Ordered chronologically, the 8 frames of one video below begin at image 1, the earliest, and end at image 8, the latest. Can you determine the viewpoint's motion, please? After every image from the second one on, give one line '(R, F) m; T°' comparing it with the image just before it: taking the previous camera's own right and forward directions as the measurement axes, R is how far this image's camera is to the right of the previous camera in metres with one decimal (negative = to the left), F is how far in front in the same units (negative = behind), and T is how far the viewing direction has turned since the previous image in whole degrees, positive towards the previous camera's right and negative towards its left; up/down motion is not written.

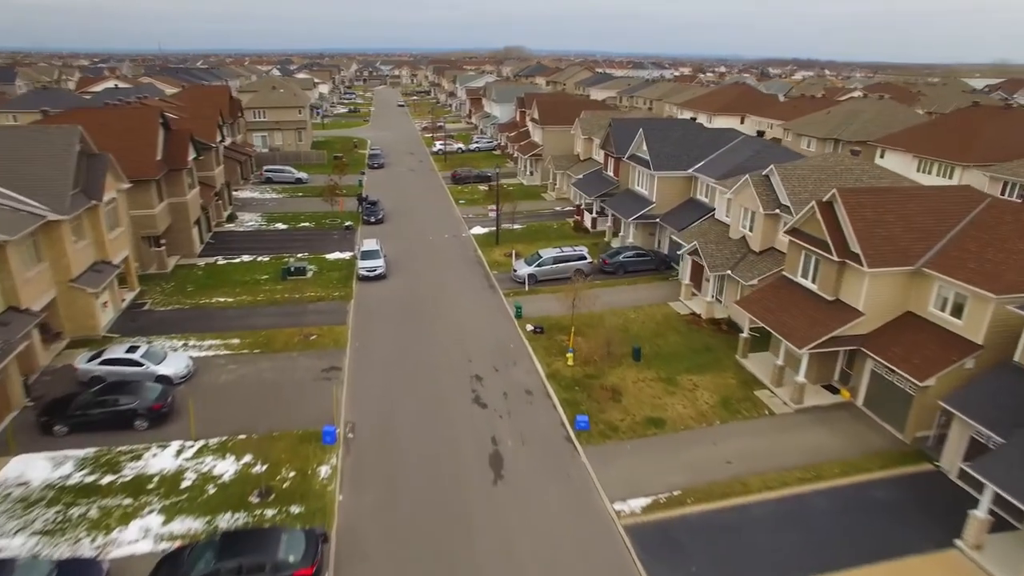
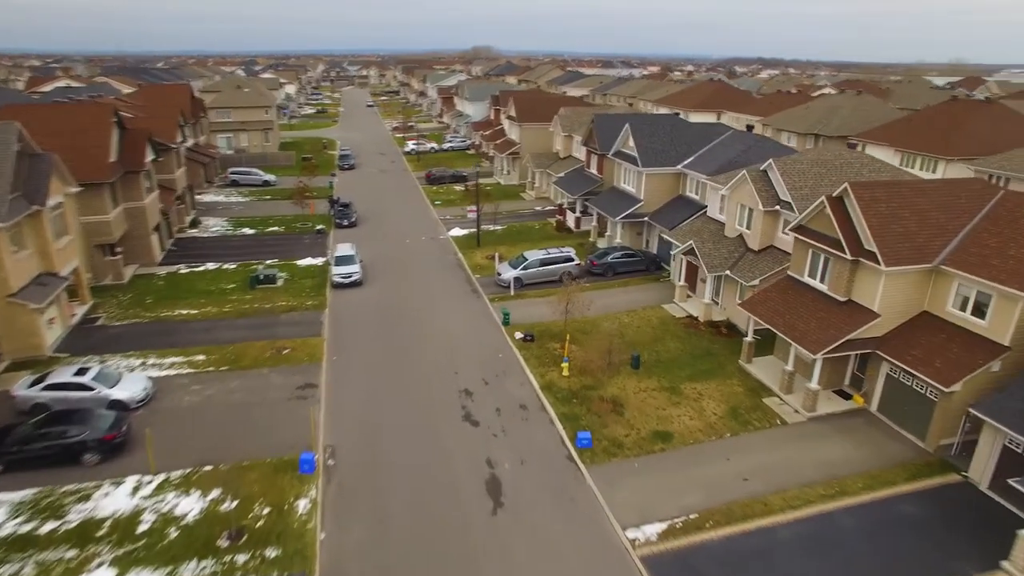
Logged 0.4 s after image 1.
(-0.6, +1.8) m; +2°
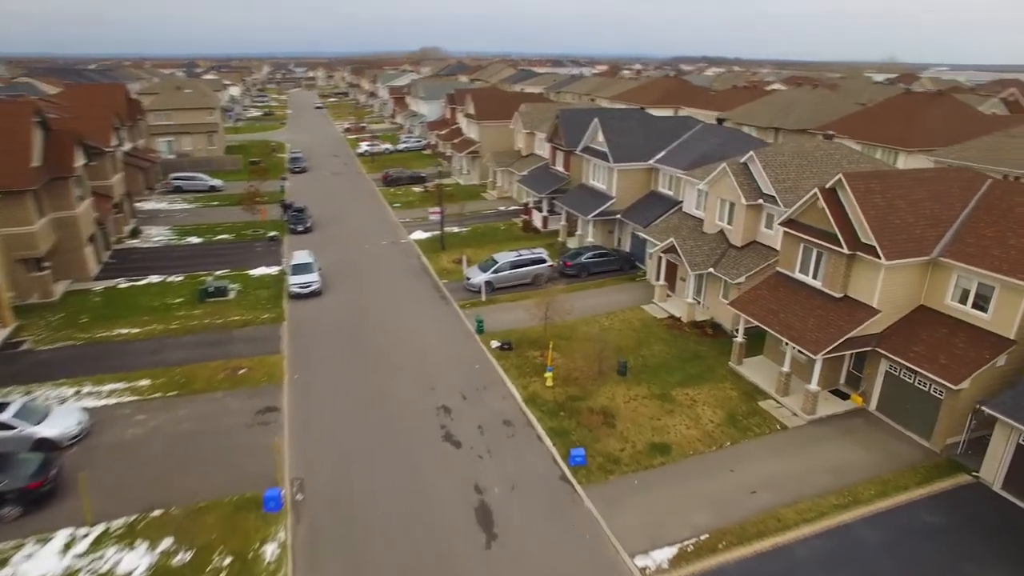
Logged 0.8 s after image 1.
(-0.7, +1.7) m; +4°
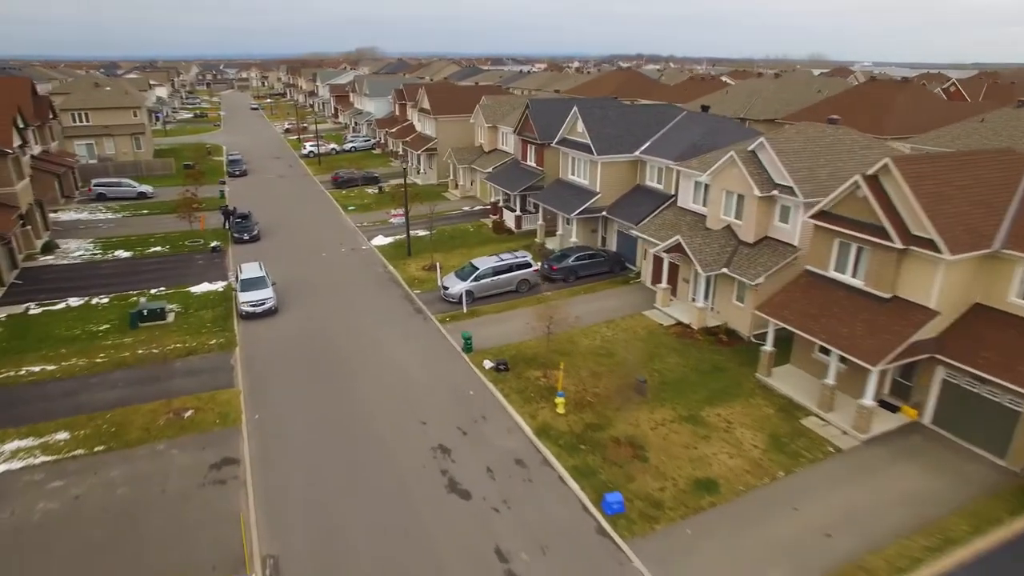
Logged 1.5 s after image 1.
(-1.6, +3.3) m; +5°
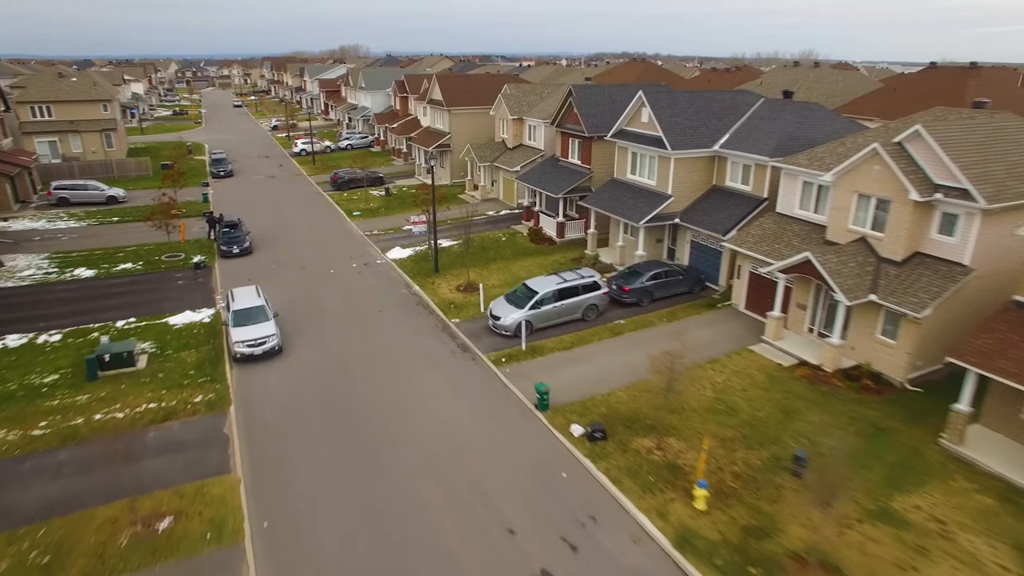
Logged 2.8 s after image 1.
(-2.8, +5.7) m; +1°
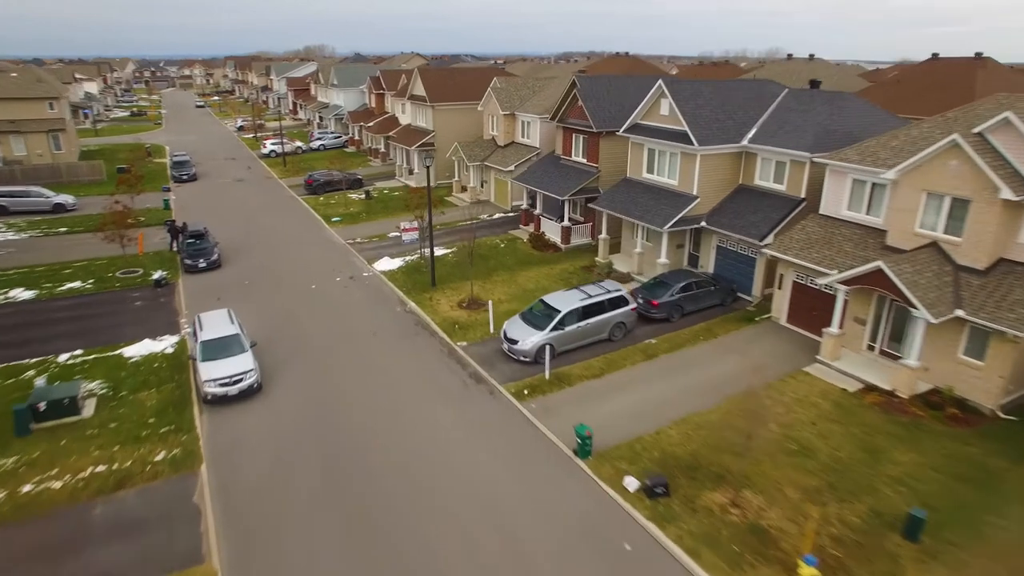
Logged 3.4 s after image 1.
(-1.4, +3.0) m; +3°
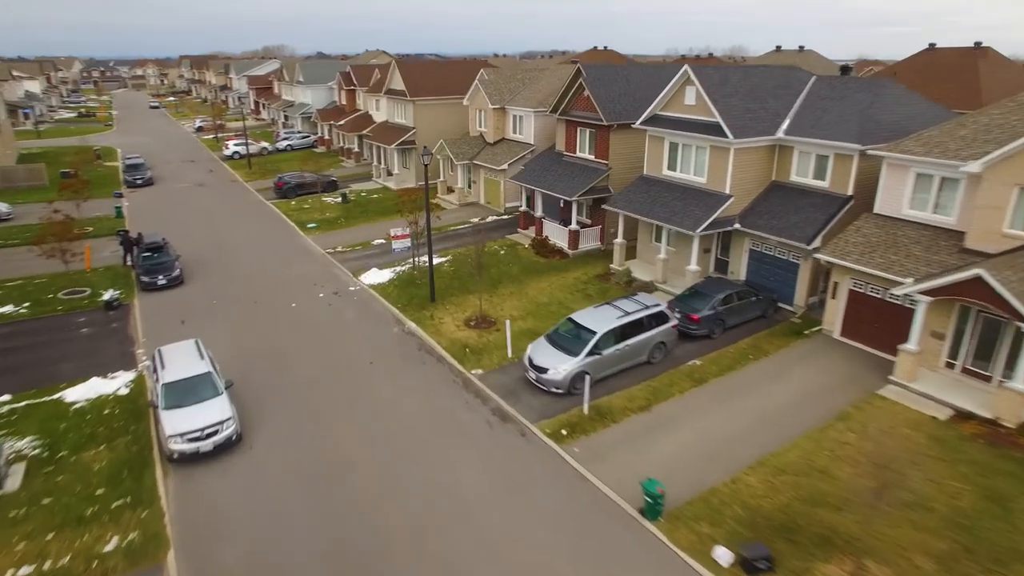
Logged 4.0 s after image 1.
(-1.5, +2.9) m; +3°
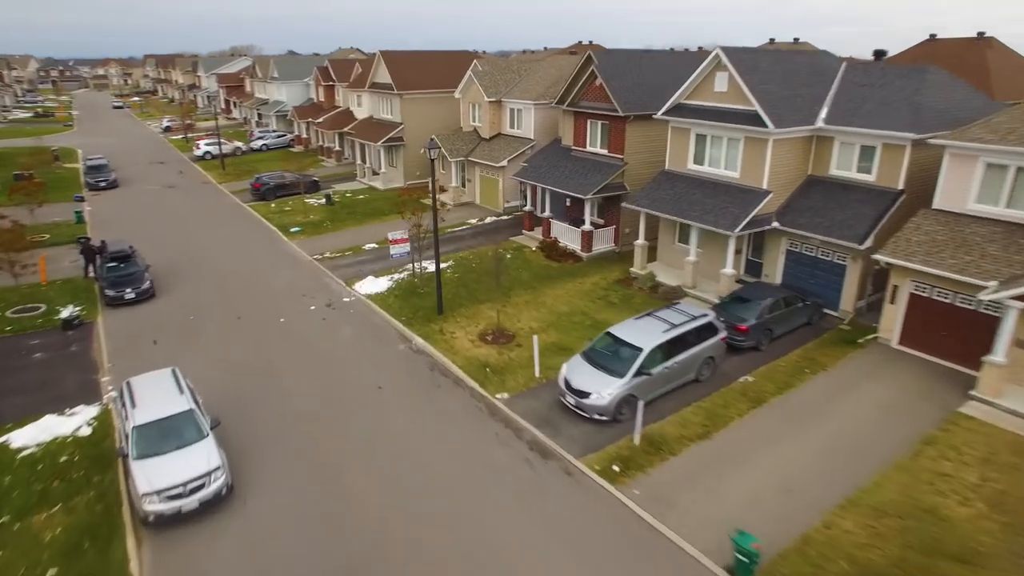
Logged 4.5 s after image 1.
(-1.3, +2.2) m; +2°
